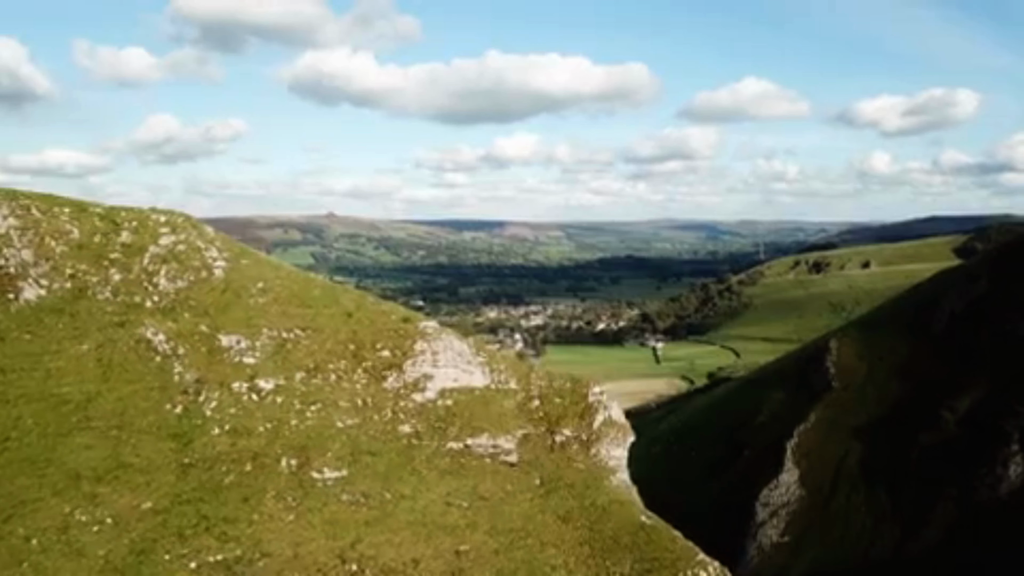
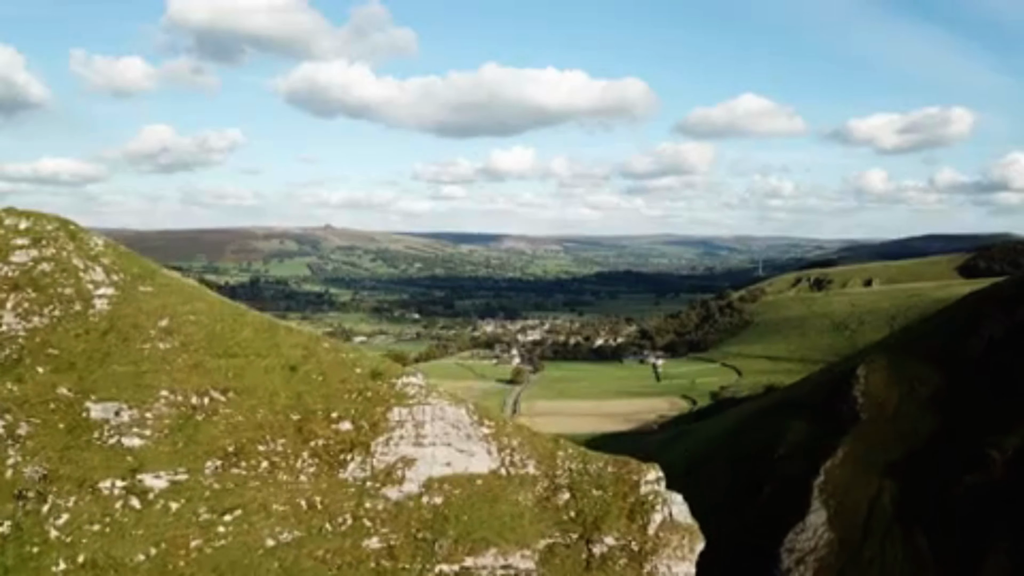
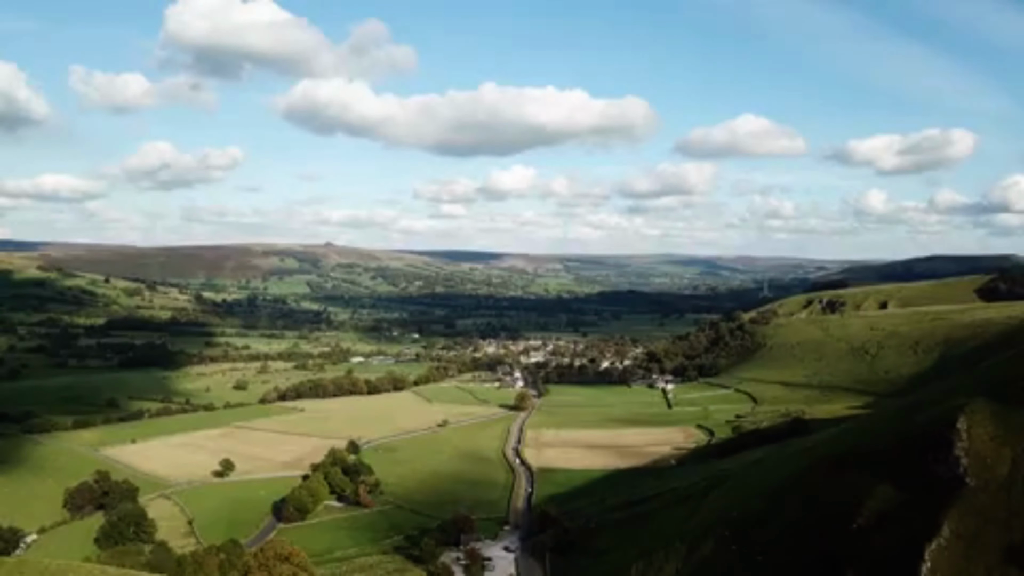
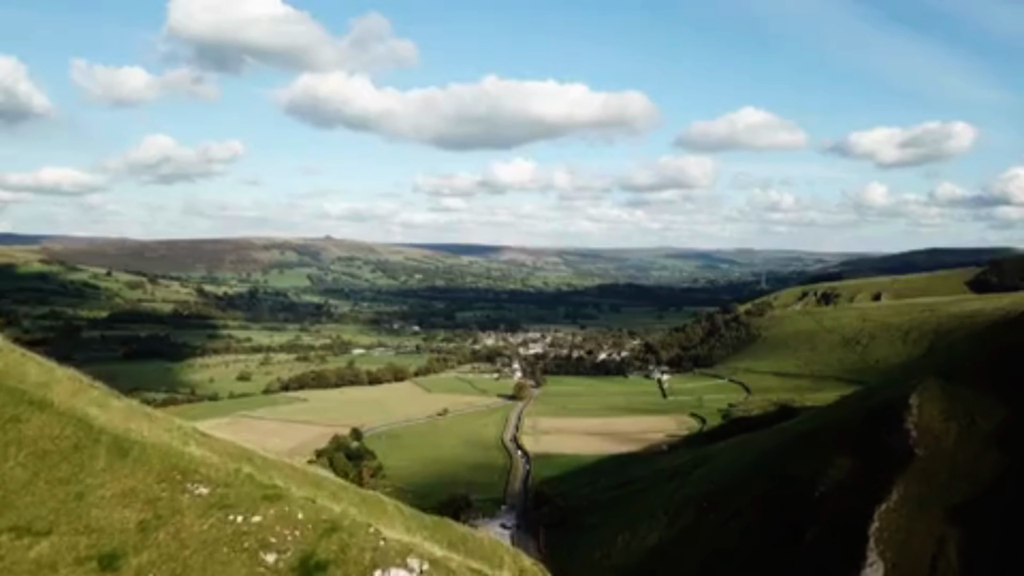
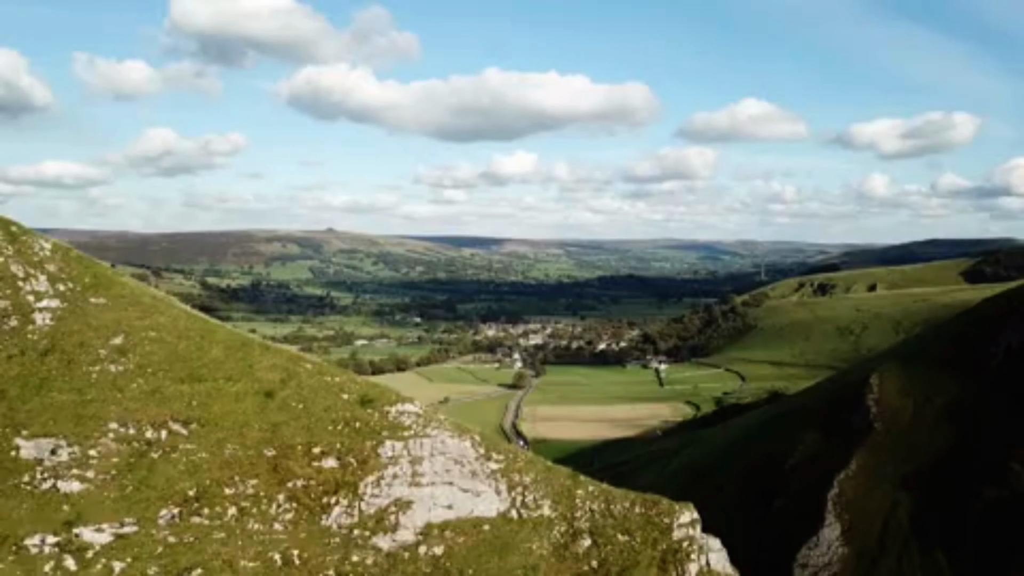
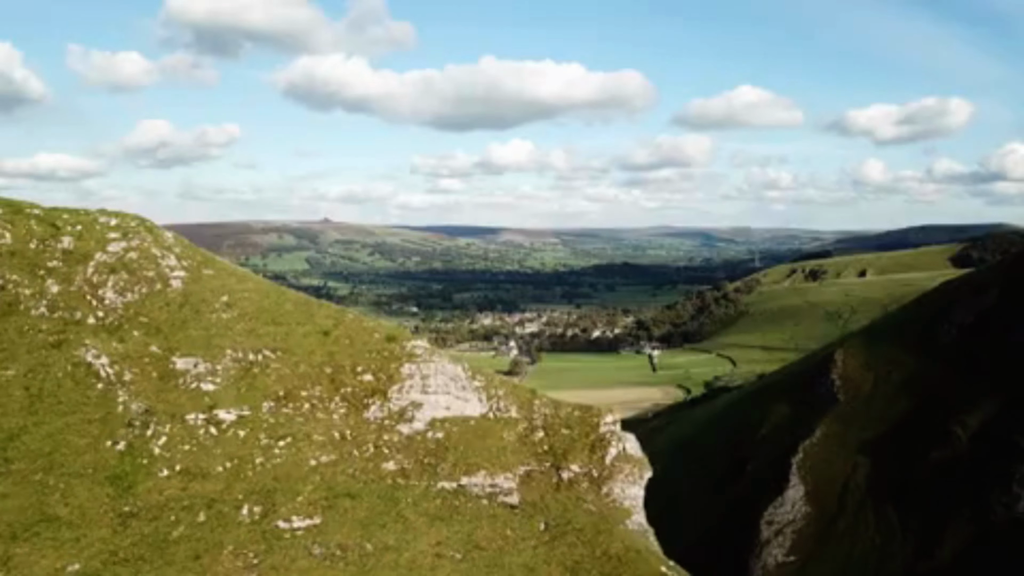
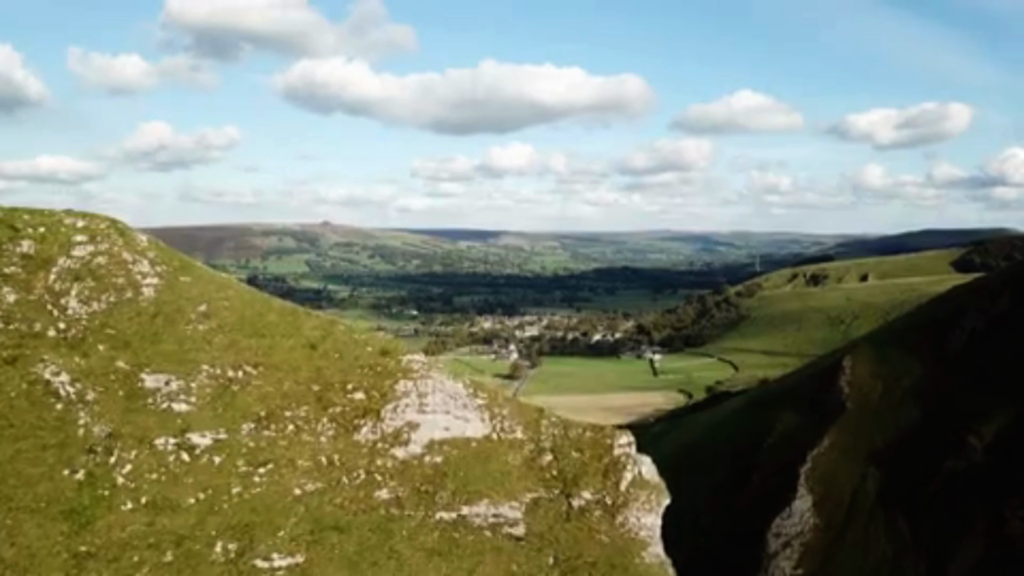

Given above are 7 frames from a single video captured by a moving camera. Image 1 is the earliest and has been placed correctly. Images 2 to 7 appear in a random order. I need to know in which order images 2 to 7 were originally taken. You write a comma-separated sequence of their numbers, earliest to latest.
6, 7, 2, 5, 4, 3
